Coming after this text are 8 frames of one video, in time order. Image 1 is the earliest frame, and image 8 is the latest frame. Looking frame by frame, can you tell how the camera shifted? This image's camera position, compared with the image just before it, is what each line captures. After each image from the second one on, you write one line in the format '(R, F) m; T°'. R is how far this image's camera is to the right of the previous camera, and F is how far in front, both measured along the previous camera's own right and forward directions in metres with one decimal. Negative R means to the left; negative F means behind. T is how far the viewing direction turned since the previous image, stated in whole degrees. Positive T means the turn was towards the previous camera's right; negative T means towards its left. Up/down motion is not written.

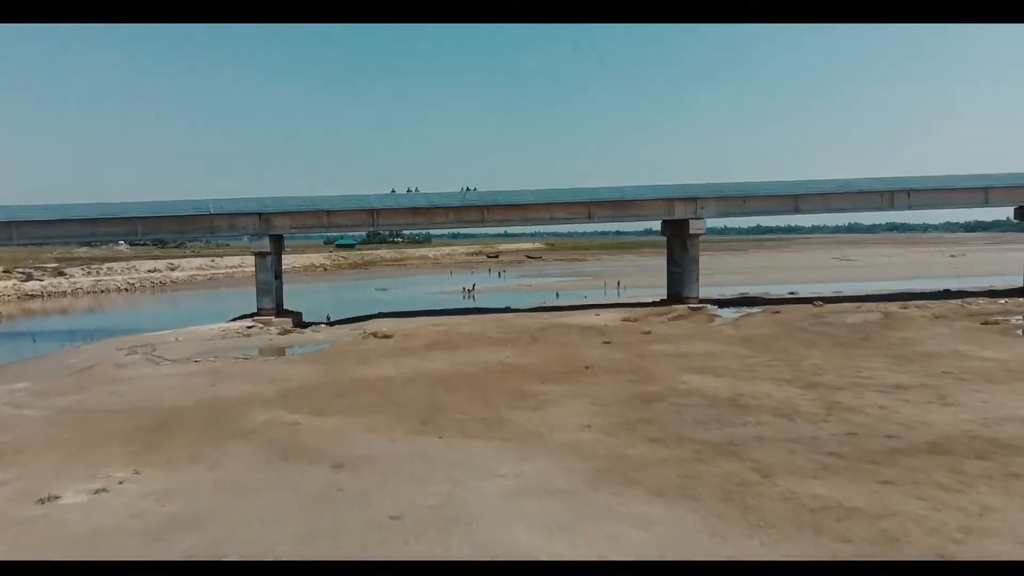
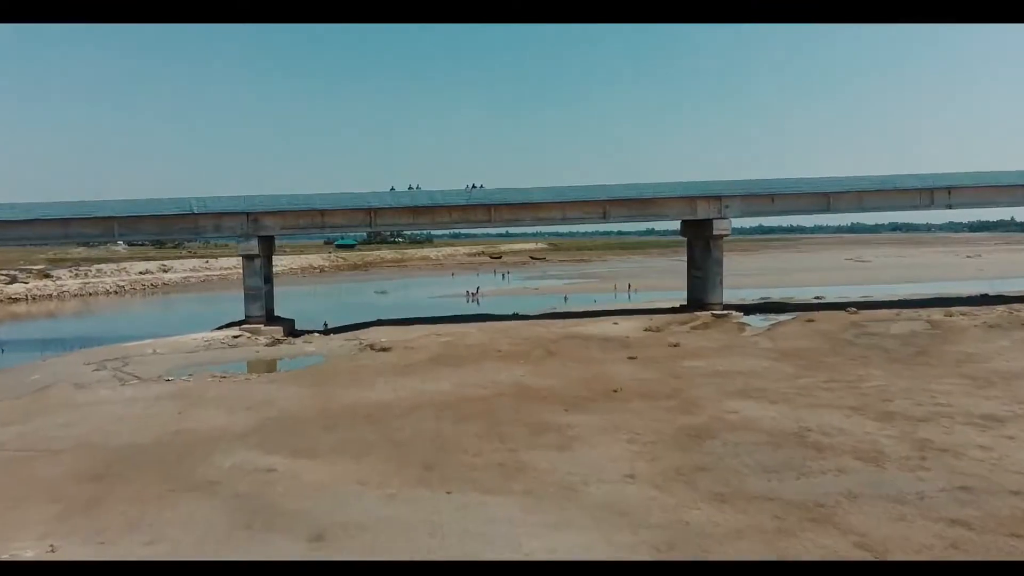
(-0.3, +2.4) m; 0°
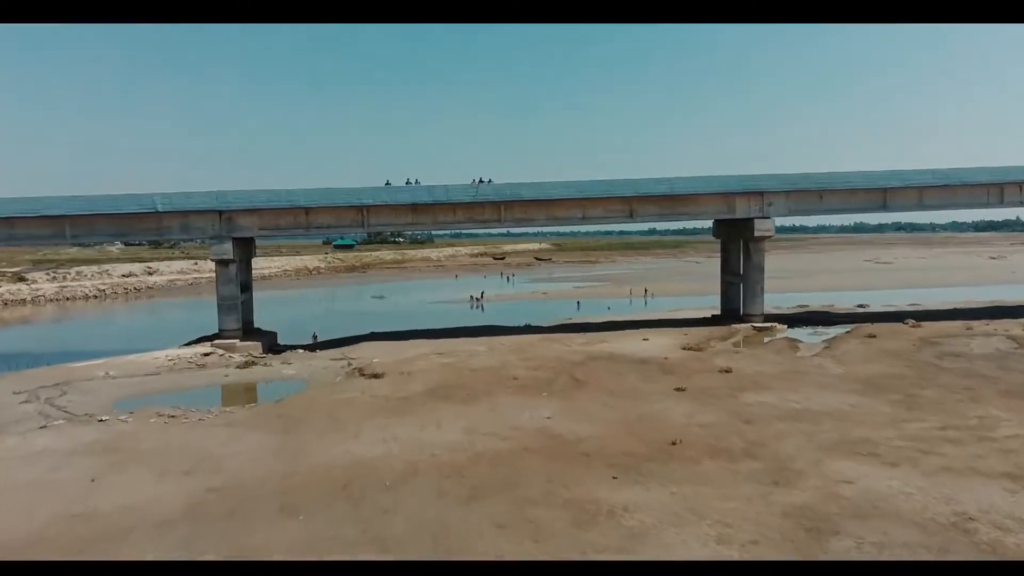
(-0.4, +3.6) m; 0°
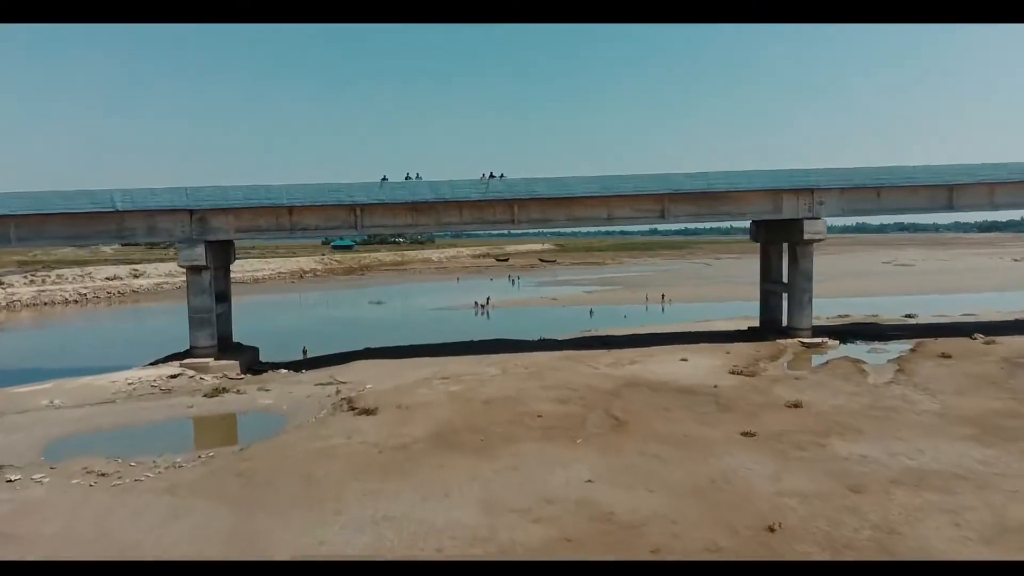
(-0.4, +3.2) m; 0°
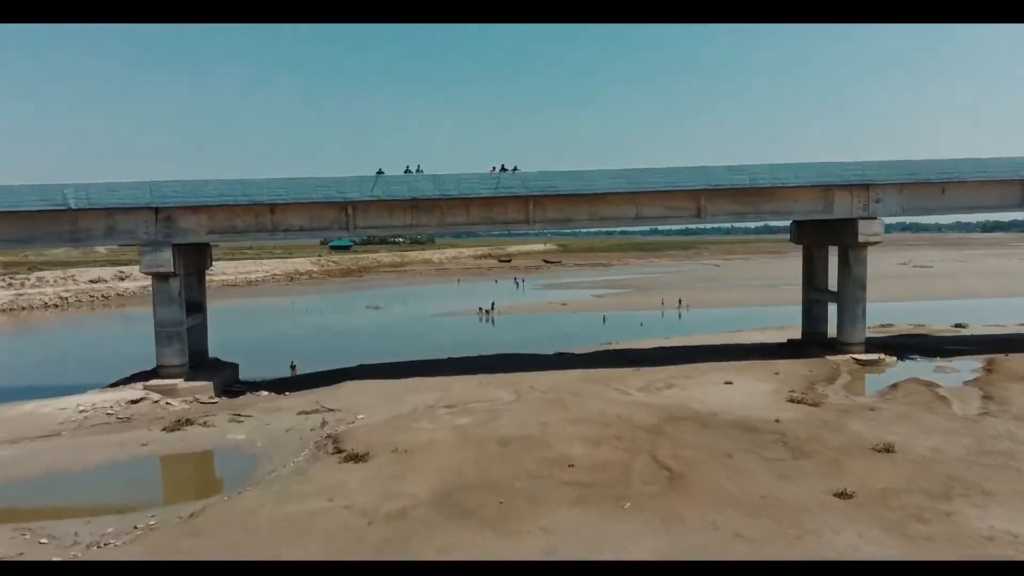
(-0.4, +2.8) m; 0°
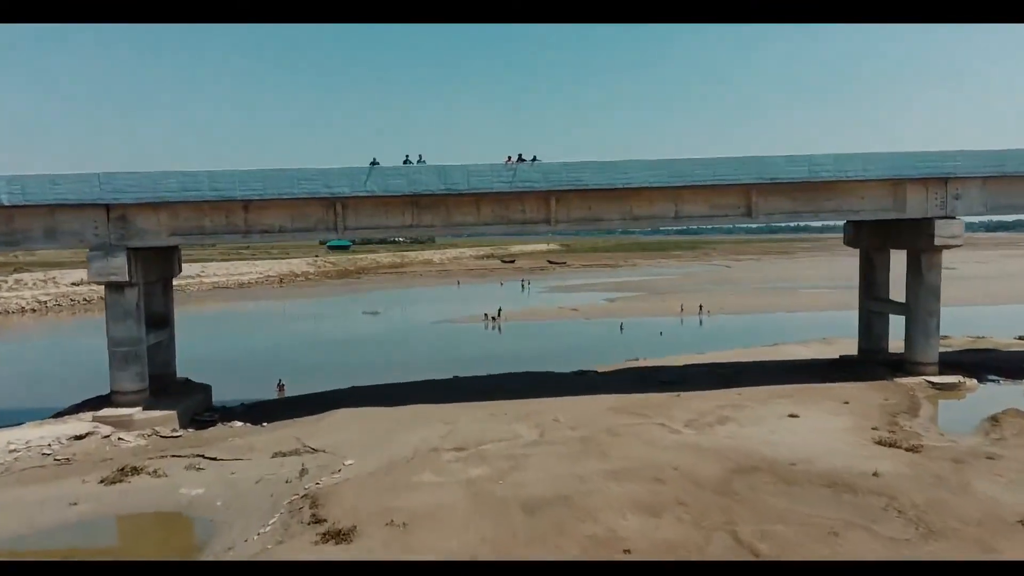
(-0.4, +2.9) m; 0°
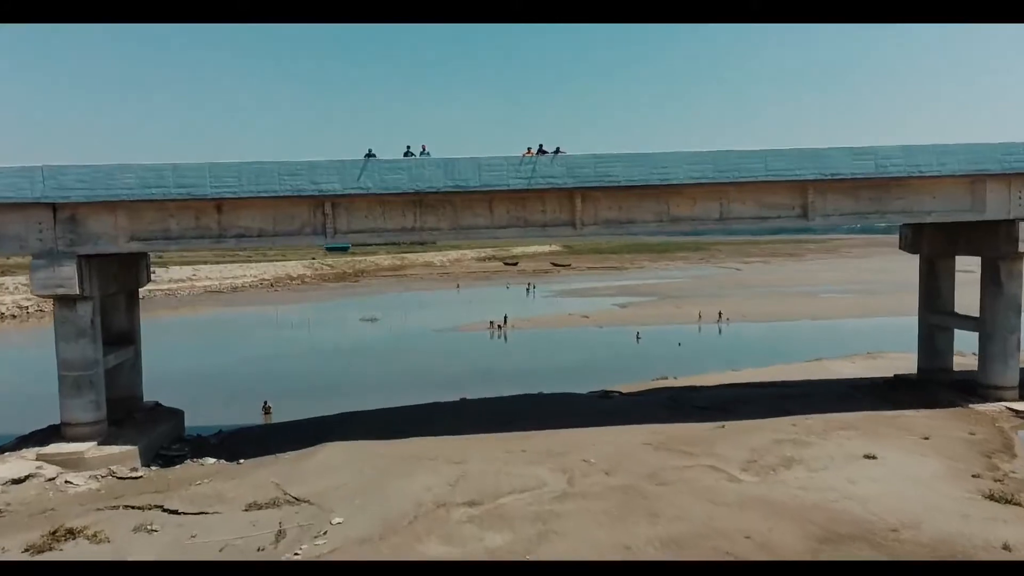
(-0.3, +2.3) m; 0°
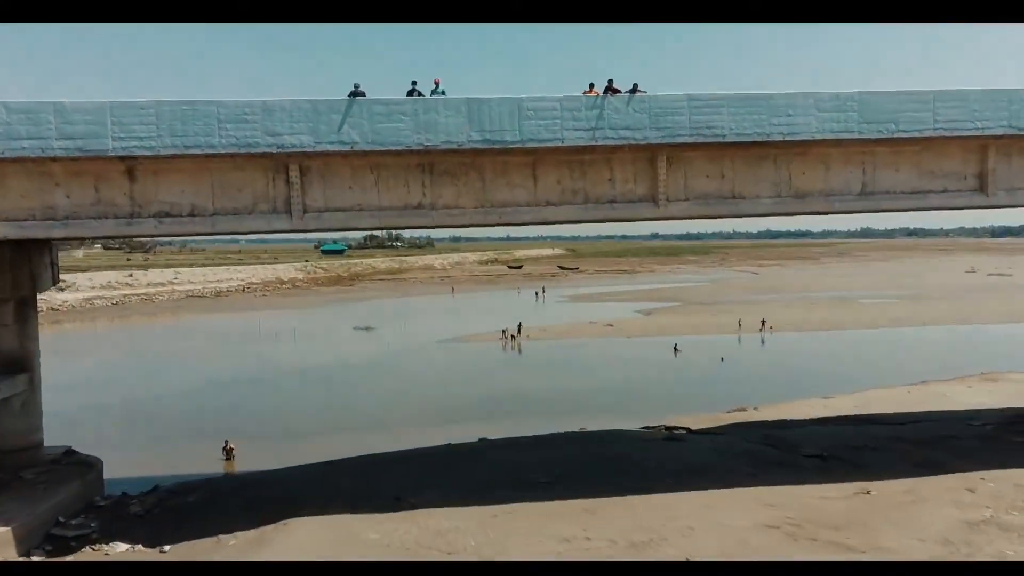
(-0.7, +4.3) m; 0°
